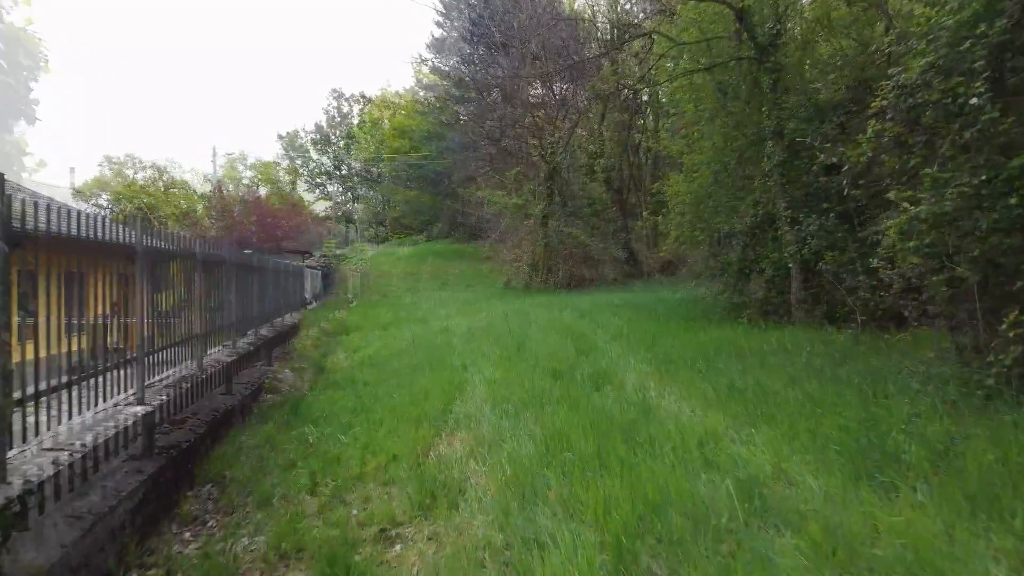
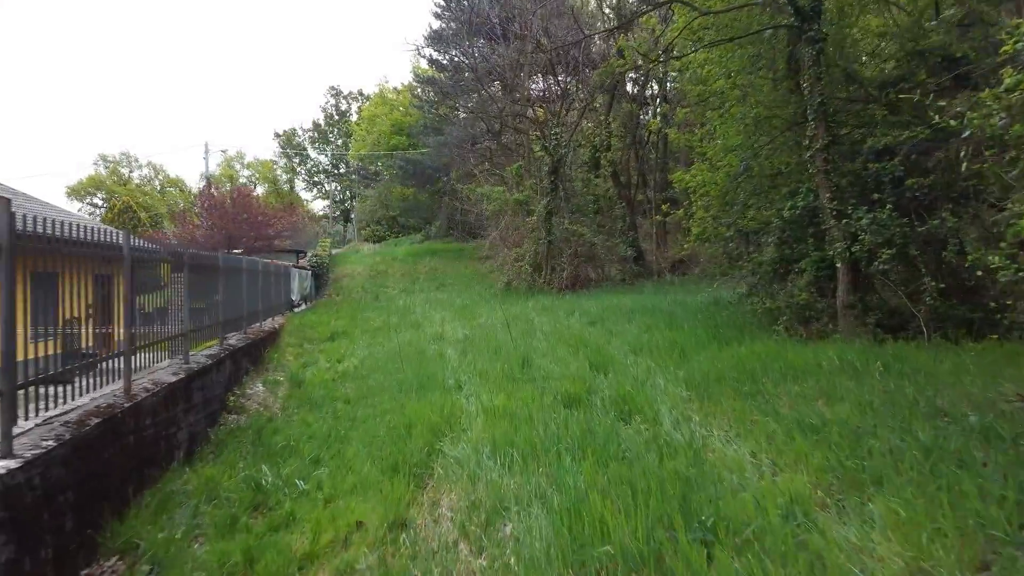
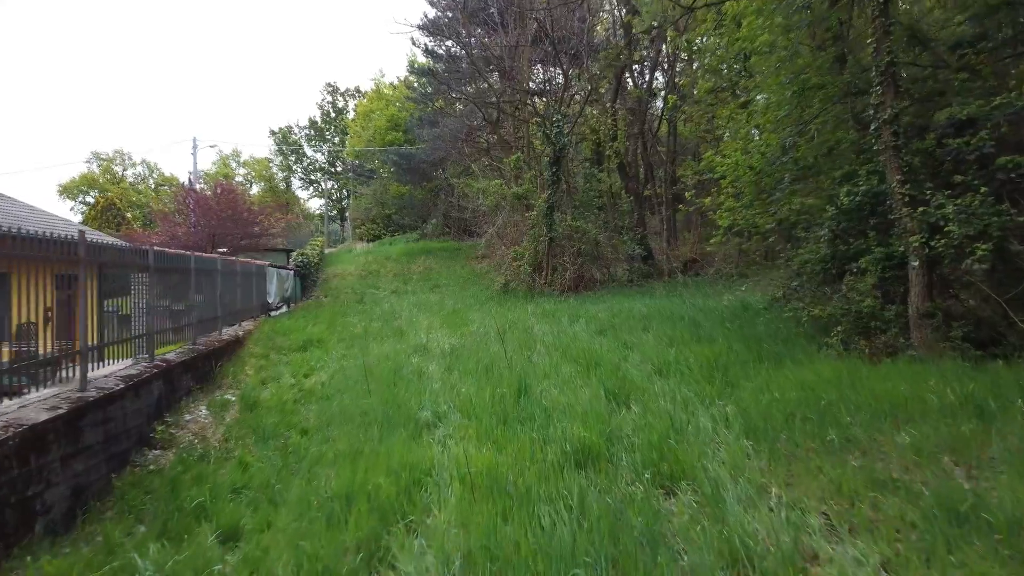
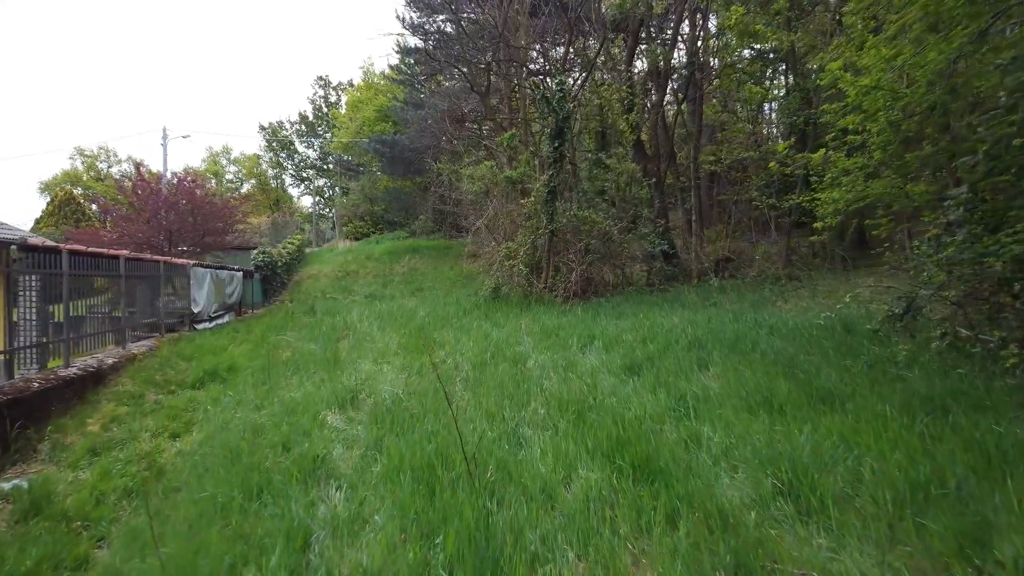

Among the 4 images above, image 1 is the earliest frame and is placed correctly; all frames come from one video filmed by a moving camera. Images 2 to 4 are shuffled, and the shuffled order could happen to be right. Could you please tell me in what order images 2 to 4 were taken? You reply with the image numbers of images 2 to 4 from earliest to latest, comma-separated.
2, 3, 4
